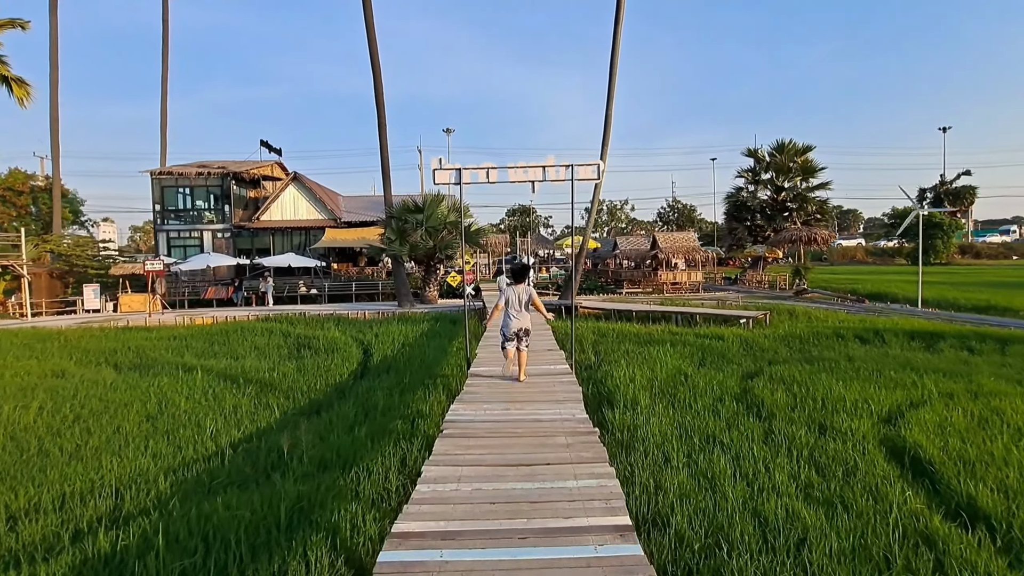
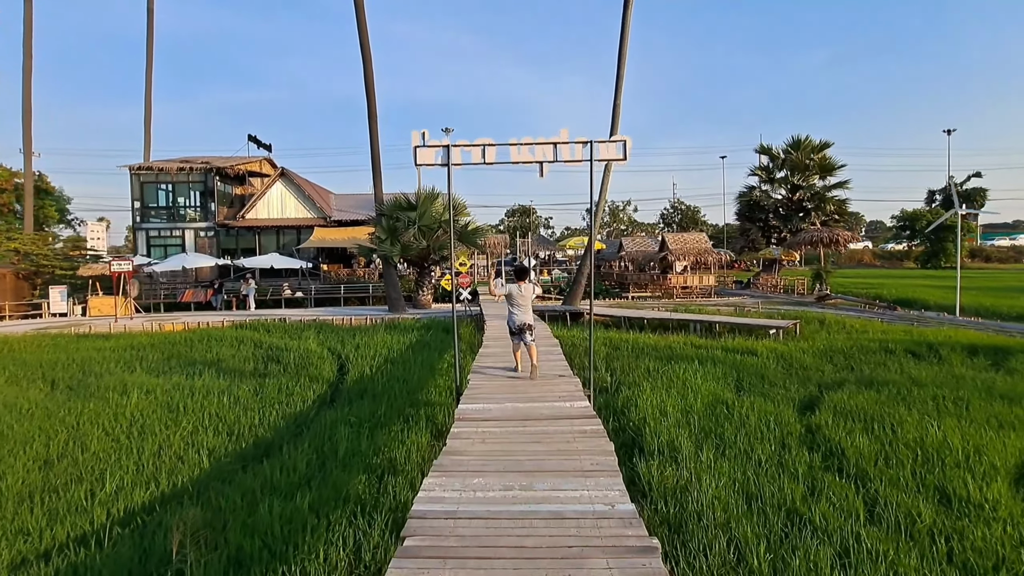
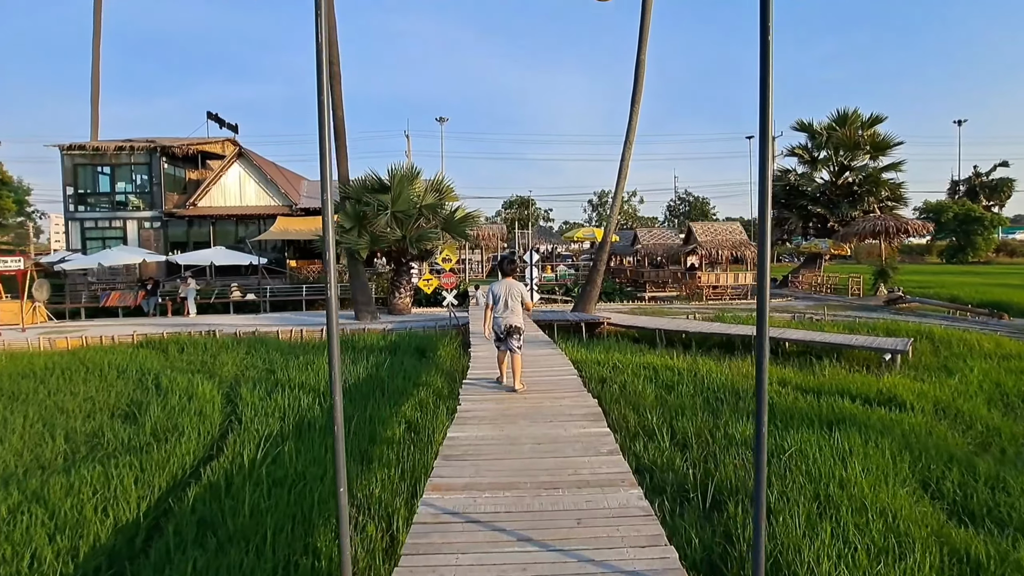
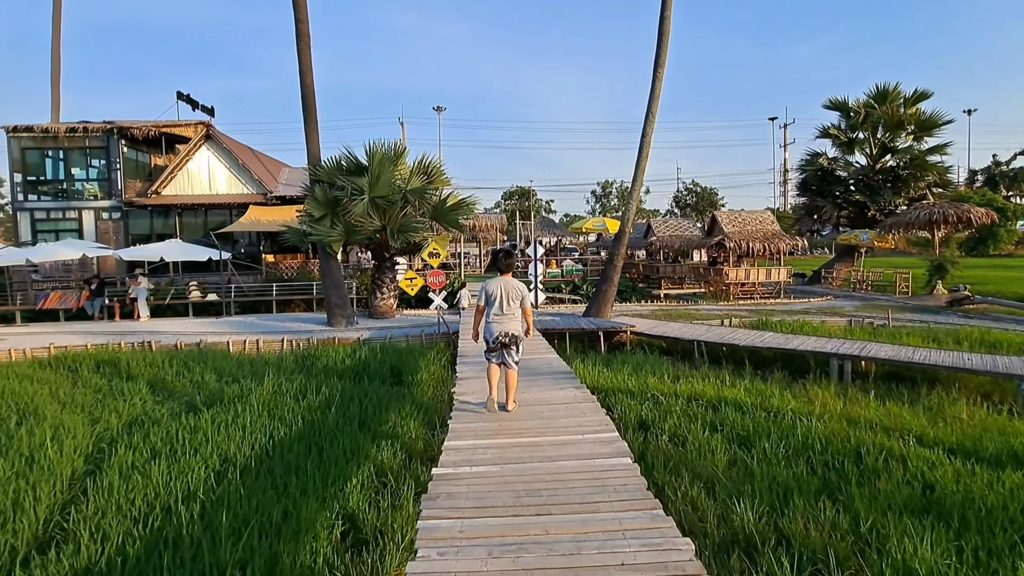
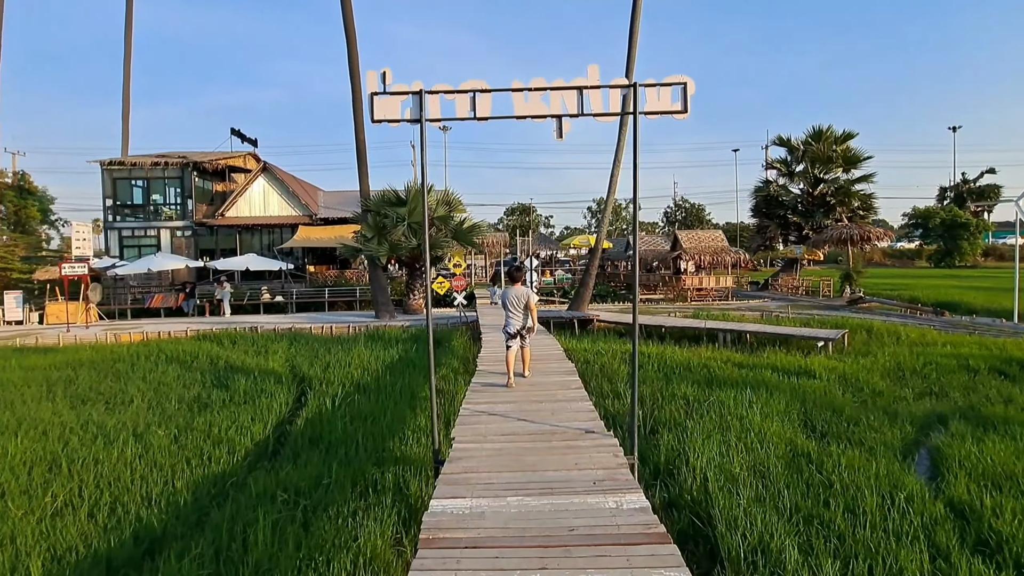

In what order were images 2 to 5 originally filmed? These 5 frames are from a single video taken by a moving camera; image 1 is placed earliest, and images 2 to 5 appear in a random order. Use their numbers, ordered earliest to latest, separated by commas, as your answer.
2, 5, 3, 4
